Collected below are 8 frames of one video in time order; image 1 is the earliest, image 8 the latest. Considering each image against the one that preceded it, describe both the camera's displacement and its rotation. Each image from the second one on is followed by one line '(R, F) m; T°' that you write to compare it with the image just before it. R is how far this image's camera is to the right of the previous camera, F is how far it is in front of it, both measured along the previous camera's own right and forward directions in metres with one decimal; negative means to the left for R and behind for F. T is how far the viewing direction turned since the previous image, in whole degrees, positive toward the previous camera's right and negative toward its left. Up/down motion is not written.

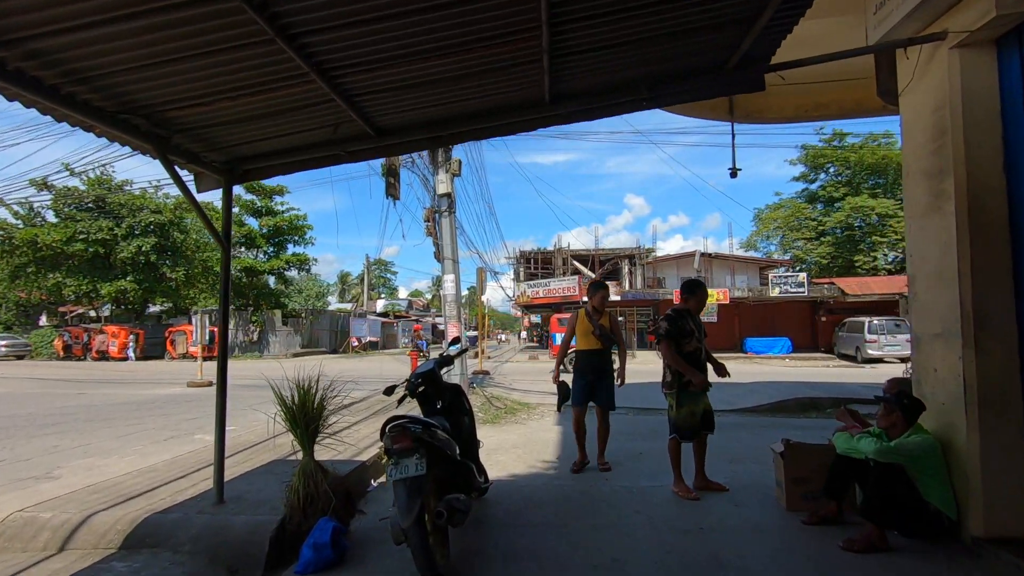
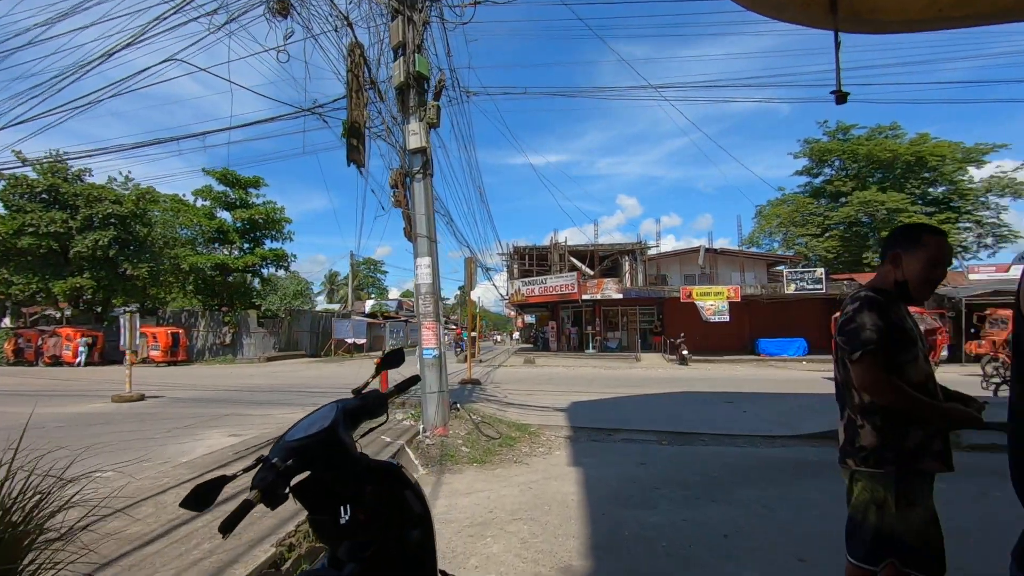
(0.0, +2.4) m; +1°
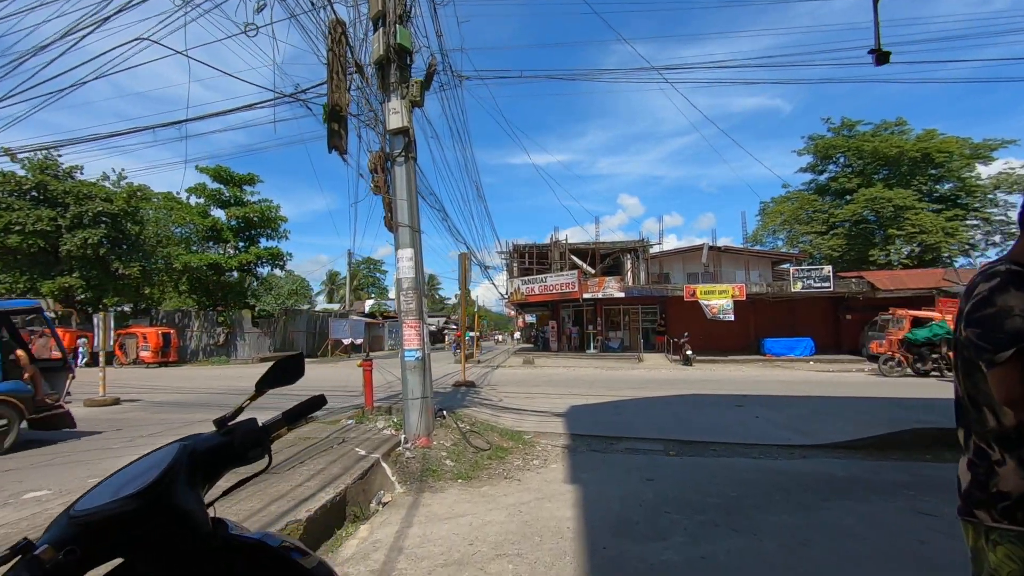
(+0.1, +0.7) m; 0°
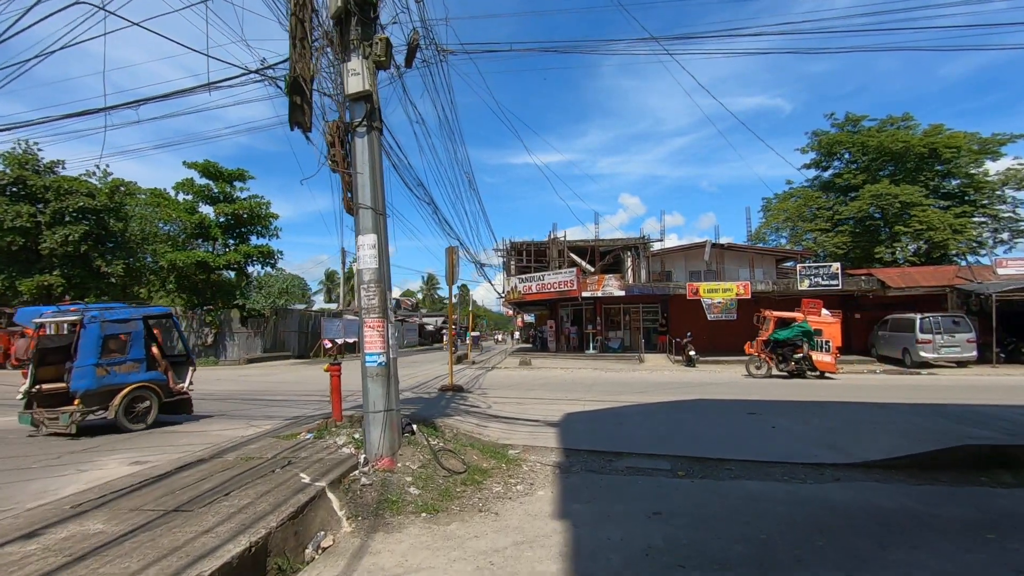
(+0.2, +1.0) m; 0°
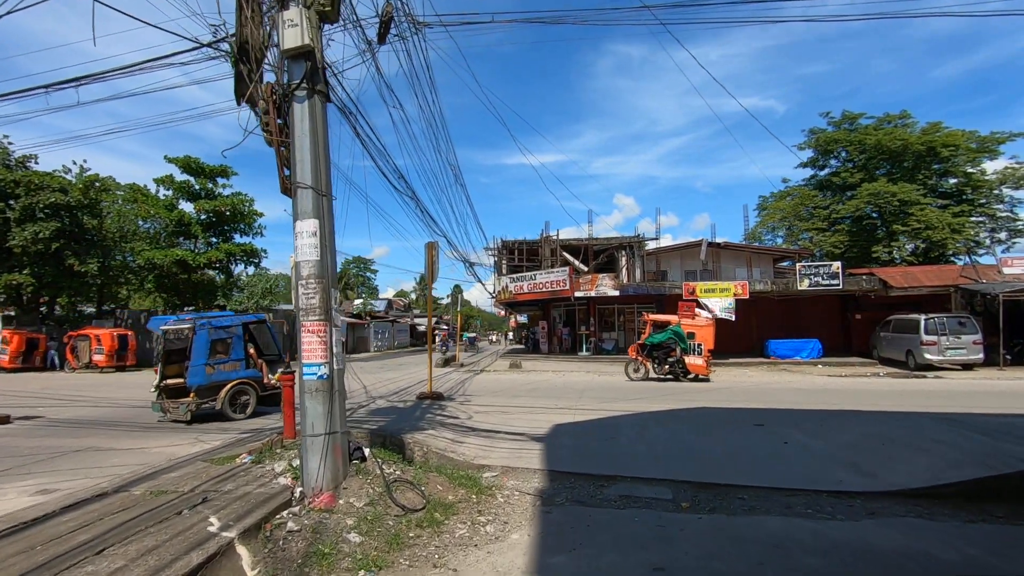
(+0.2, +0.9) m; +1°
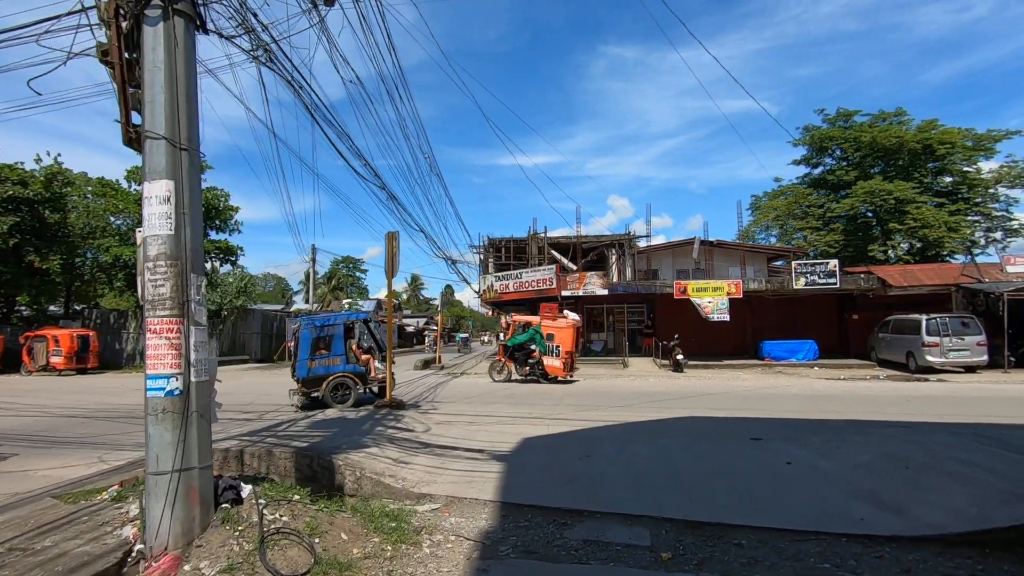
(+0.4, +1.1) m; +1°
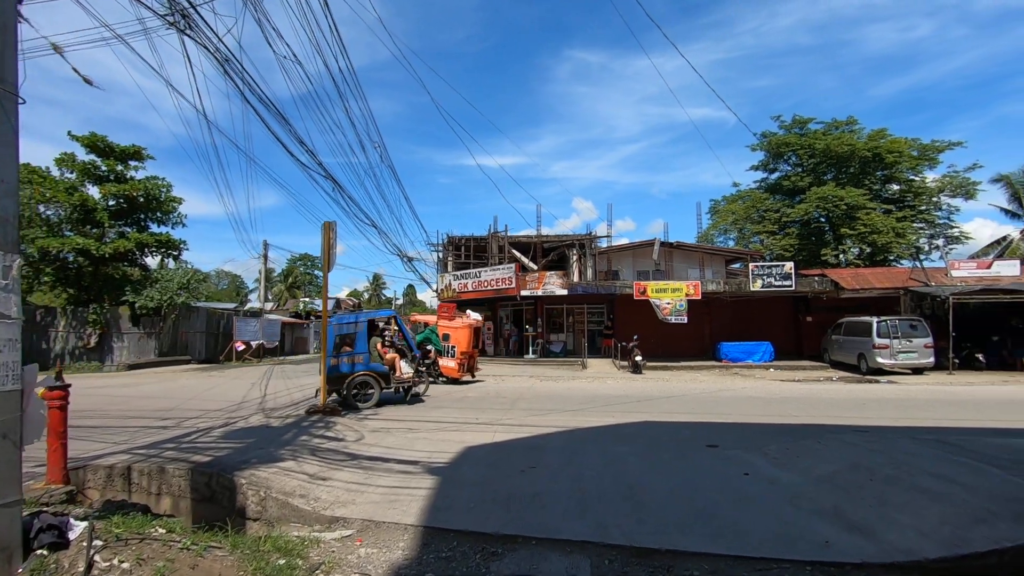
(+0.3, +0.6) m; +4°
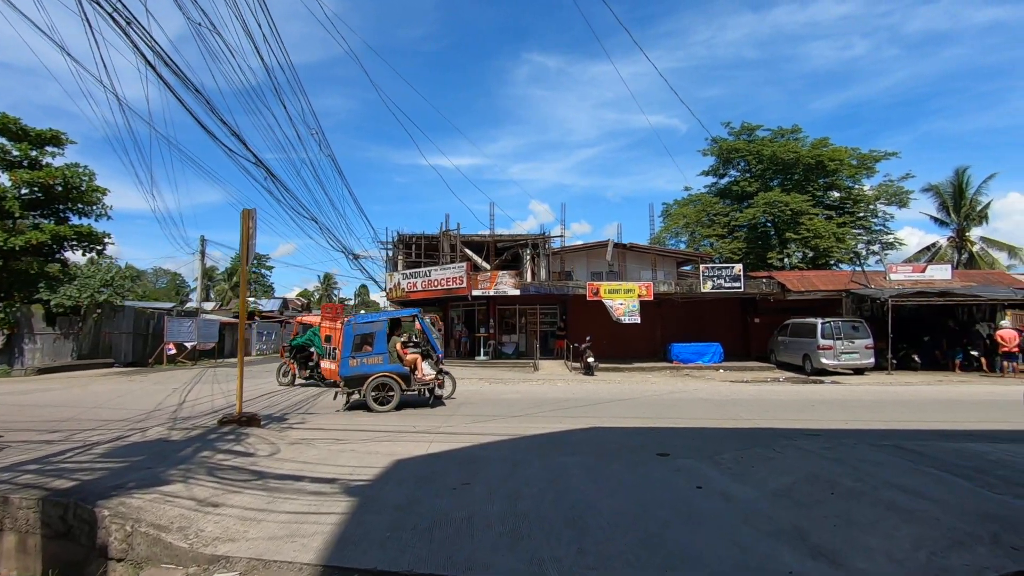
(+0.2, +0.6) m; +5°
